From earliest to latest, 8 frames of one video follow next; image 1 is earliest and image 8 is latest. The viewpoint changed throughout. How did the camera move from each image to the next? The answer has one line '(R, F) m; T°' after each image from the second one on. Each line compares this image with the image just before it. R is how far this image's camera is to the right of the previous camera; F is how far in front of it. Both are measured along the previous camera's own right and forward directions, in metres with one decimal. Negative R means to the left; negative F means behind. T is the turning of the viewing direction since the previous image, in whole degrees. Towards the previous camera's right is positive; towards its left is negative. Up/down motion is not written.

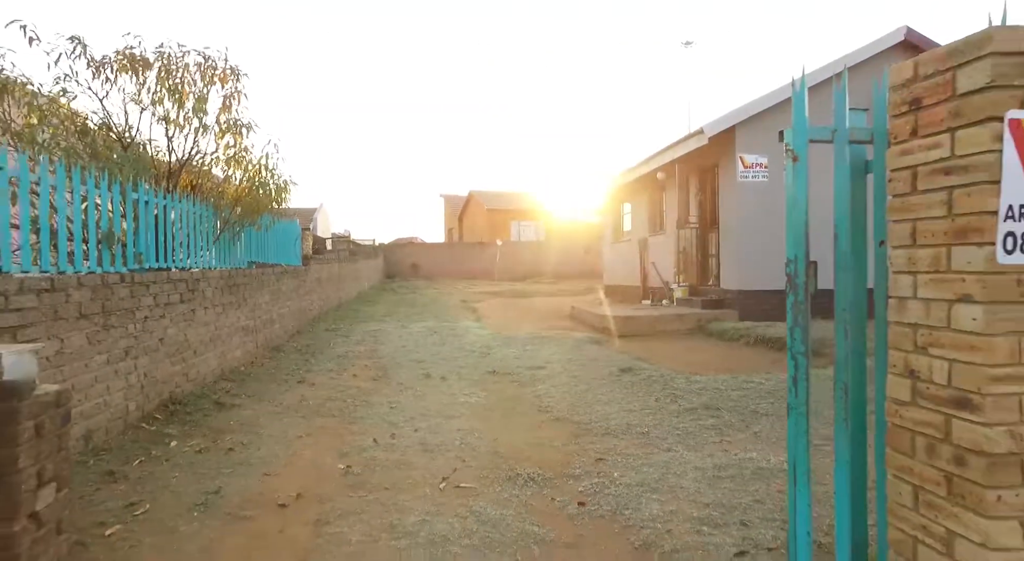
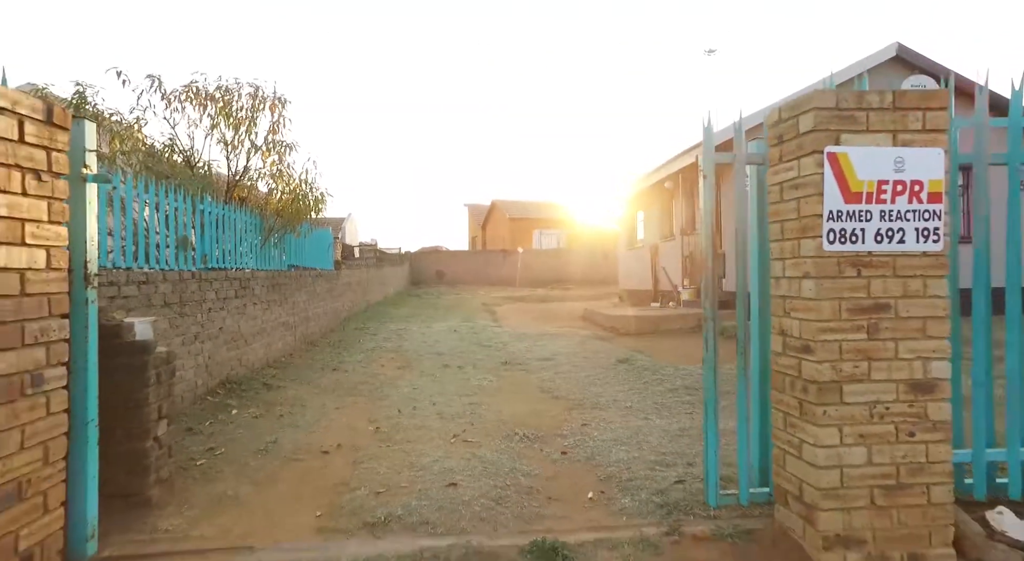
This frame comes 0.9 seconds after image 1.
(+0.2, -0.8) m; -2°
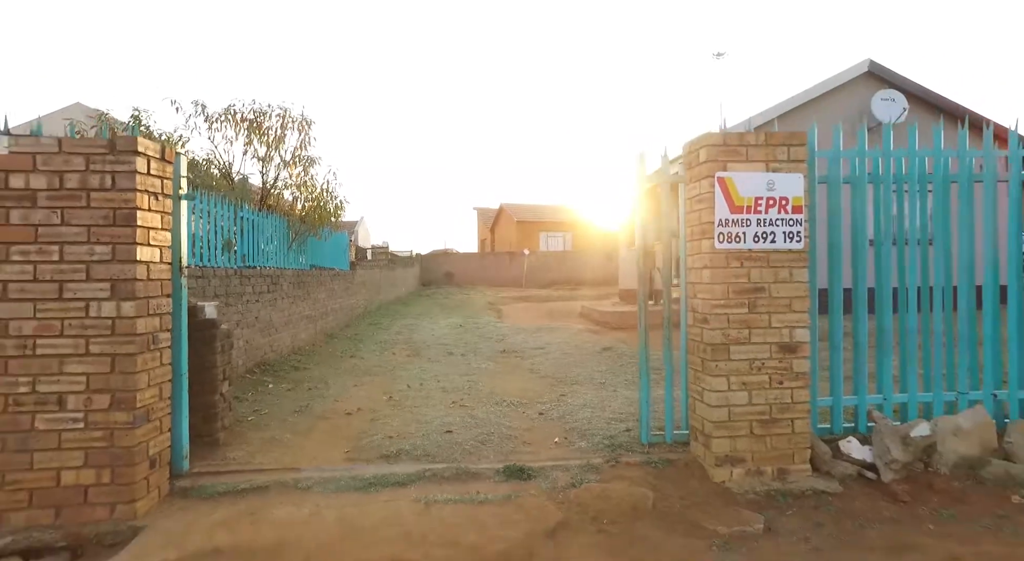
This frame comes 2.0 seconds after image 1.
(+0.2, -1.0) m; -1°
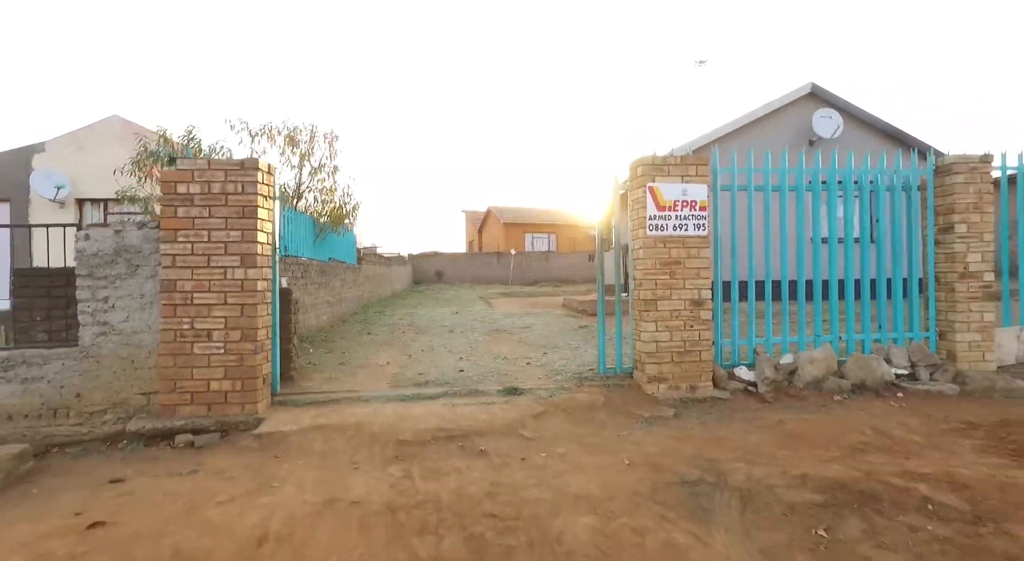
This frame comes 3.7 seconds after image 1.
(-0.1, -1.6) m; +1°
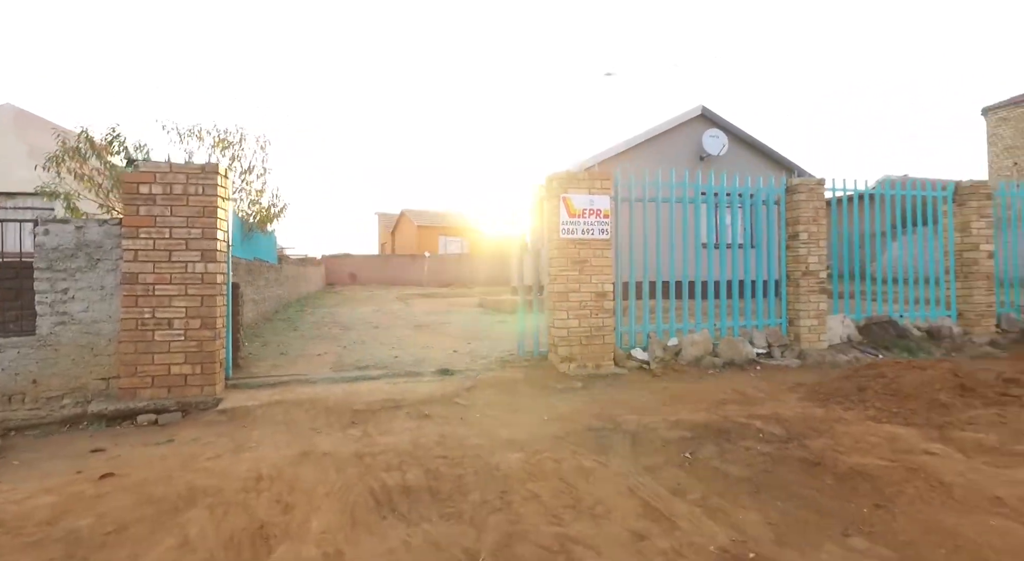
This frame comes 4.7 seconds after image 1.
(-0.2, -0.8) m; +9°
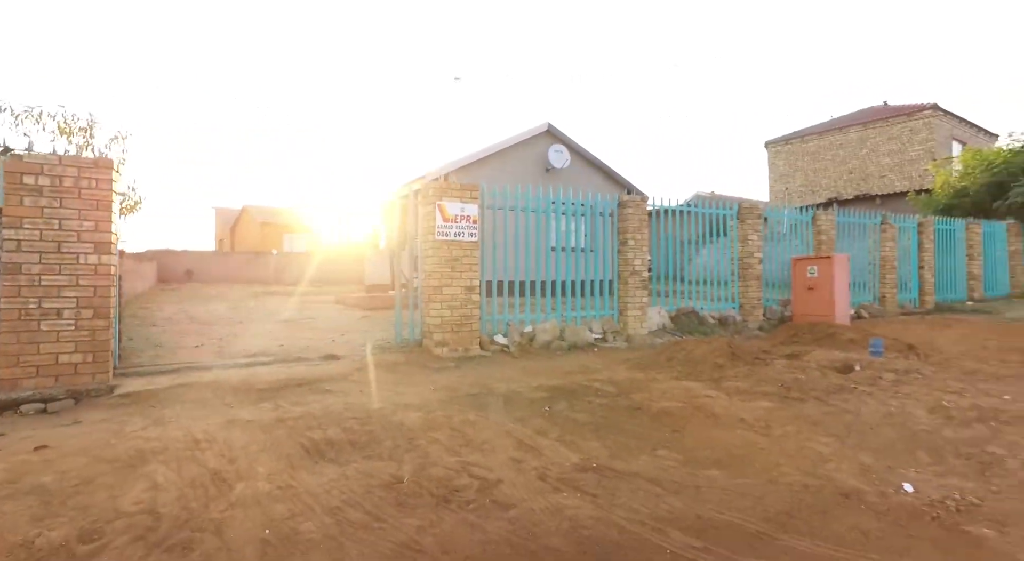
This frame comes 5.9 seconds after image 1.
(-0.4, -0.9) m; +15°
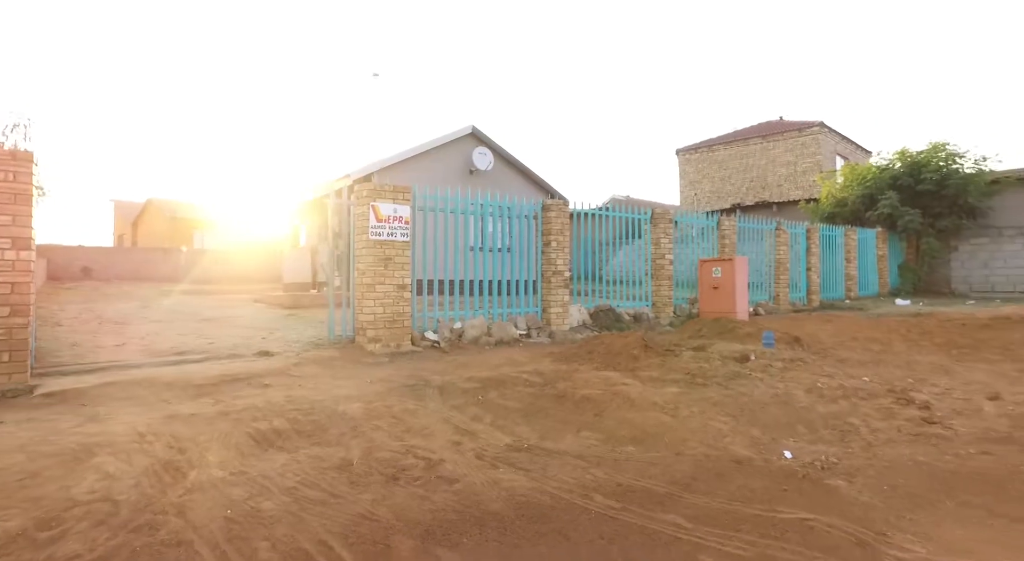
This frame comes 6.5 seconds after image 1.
(-0.2, -0.4) m; +8°
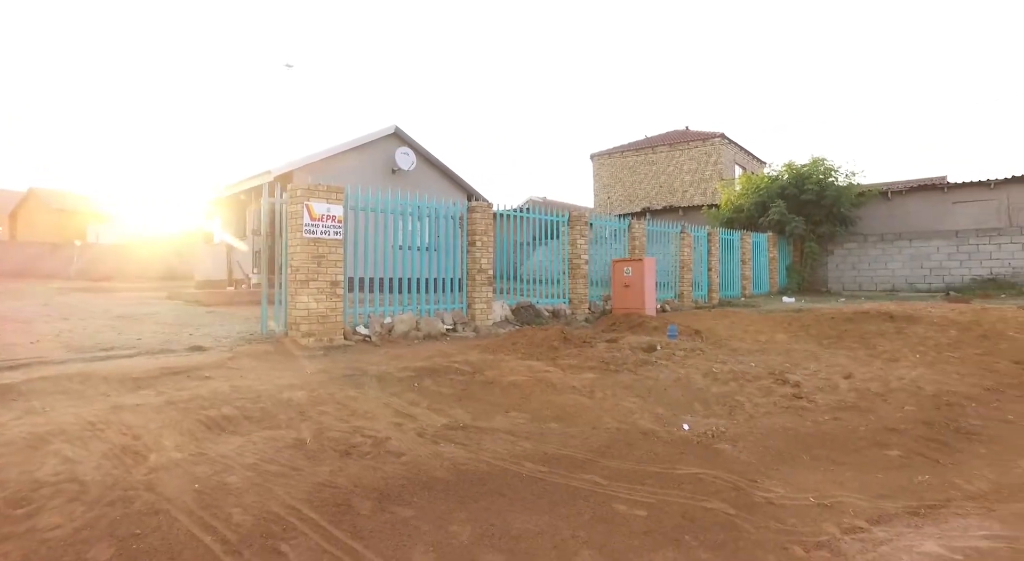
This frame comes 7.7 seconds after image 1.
(-0.2, -0.5) m; +8°
